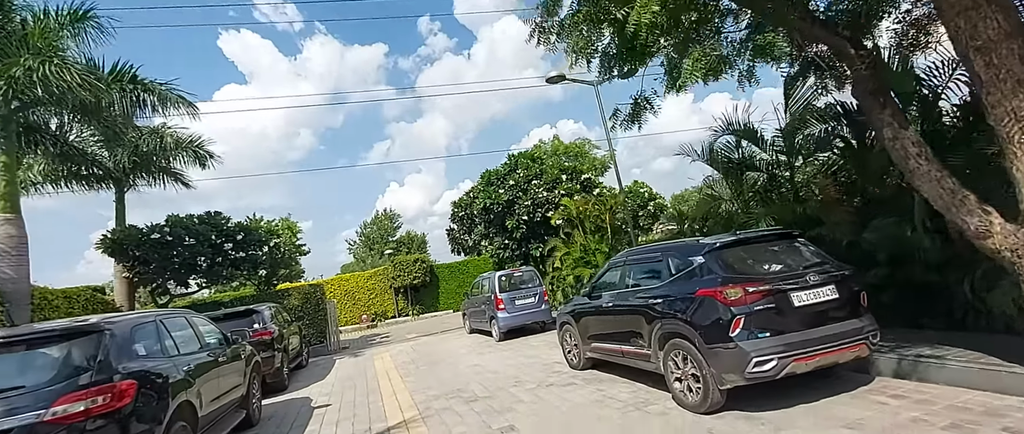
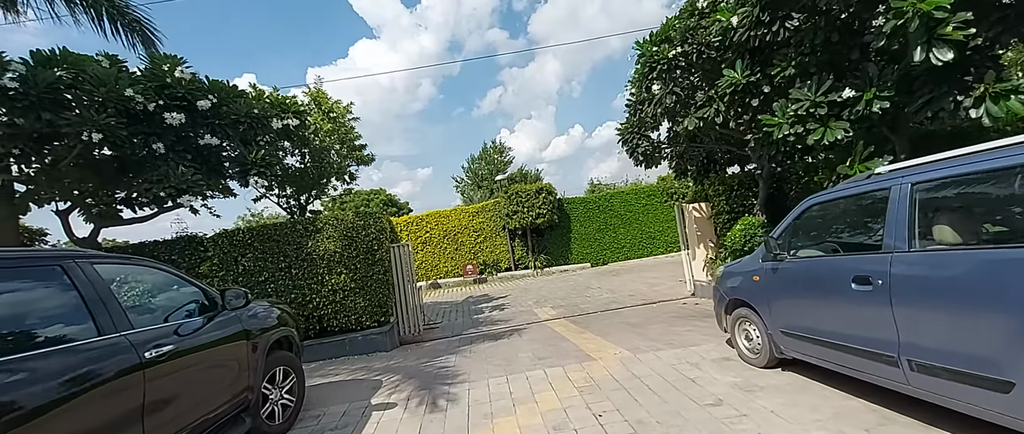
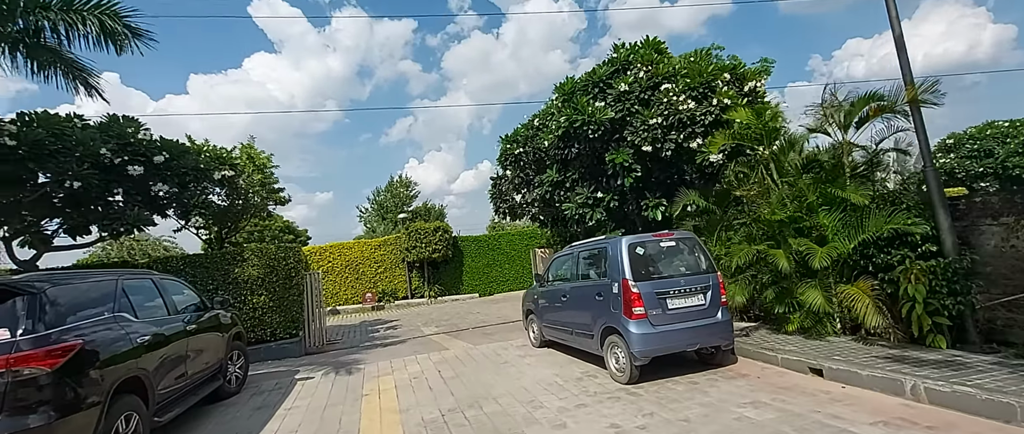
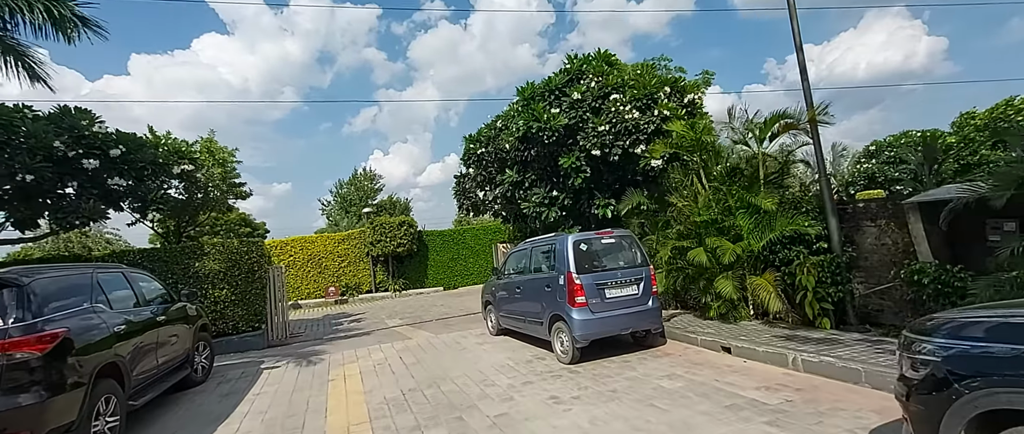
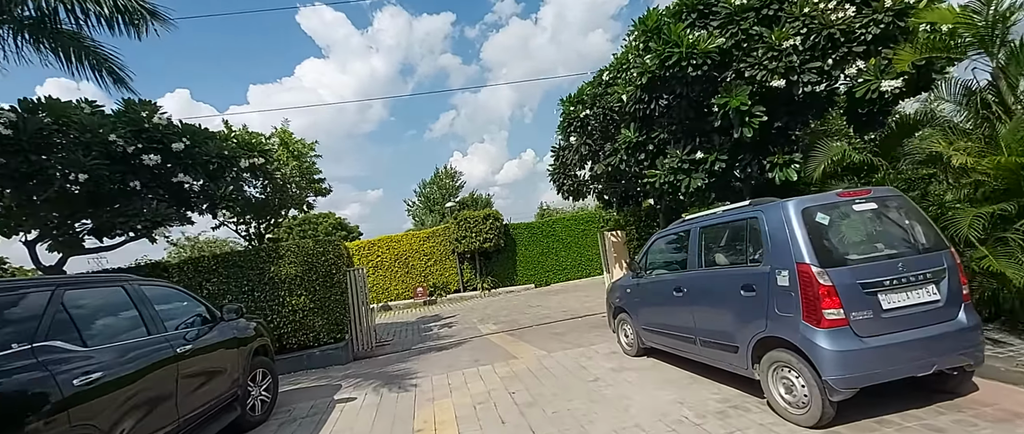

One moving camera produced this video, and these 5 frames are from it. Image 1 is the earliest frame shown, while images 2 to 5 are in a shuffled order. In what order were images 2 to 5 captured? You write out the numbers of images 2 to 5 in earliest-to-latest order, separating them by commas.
4, 3, 5, 2
